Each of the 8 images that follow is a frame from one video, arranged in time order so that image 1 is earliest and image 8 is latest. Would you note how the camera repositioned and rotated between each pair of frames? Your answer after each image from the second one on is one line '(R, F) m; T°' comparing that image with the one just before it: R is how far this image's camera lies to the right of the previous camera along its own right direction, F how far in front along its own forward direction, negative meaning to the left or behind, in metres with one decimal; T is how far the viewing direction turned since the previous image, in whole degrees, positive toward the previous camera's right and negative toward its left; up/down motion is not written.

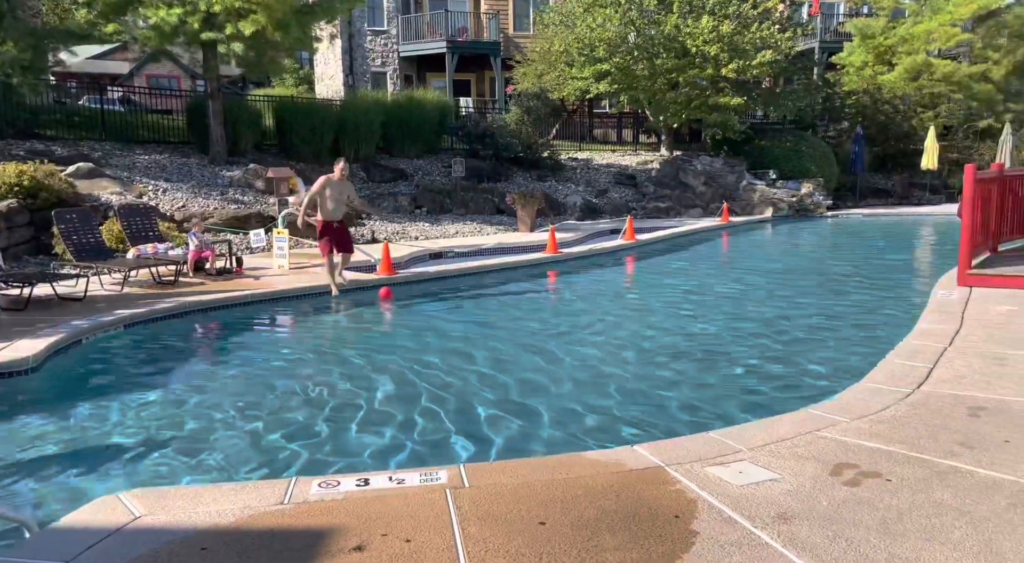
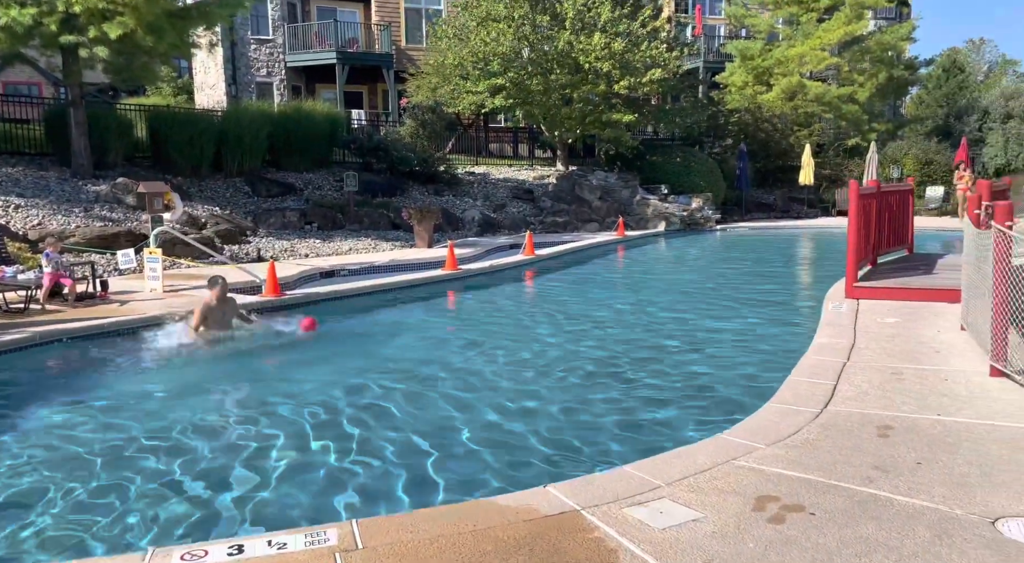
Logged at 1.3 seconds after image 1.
(0.0, +0.4) m; +8°
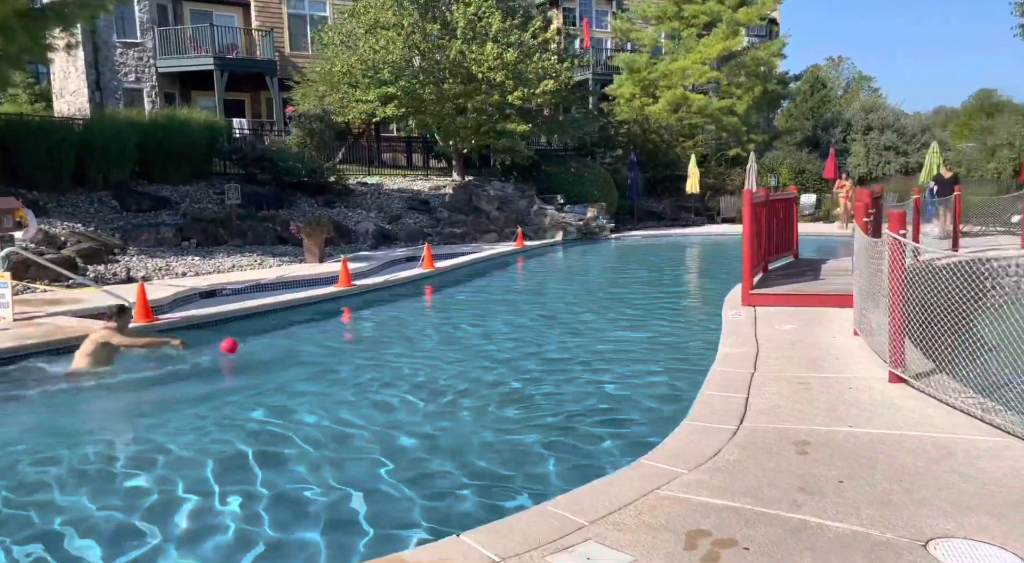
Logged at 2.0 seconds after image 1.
(0.0, +0.3) m; +8°
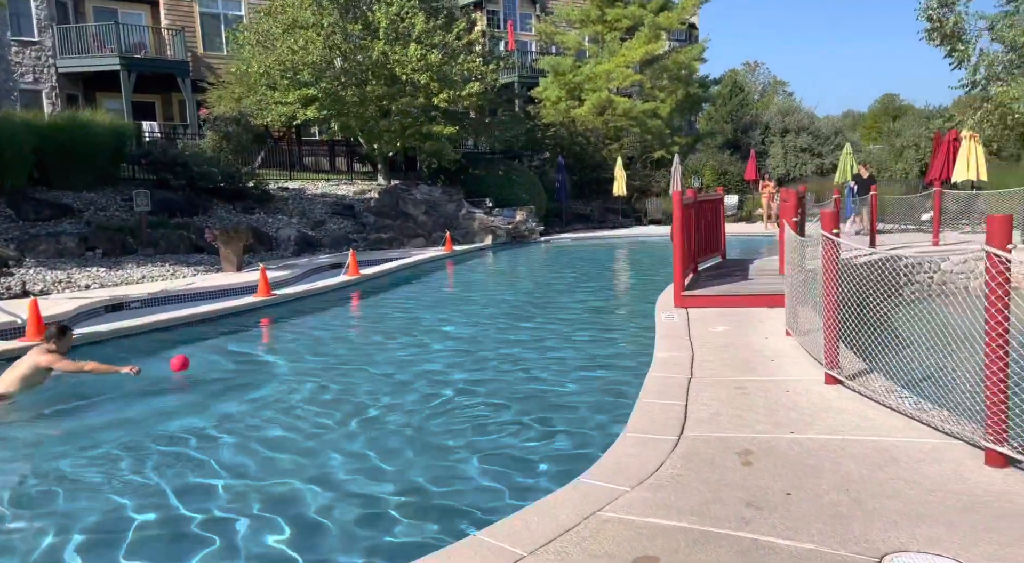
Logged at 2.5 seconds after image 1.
(0.0, +0.3) m; +5°
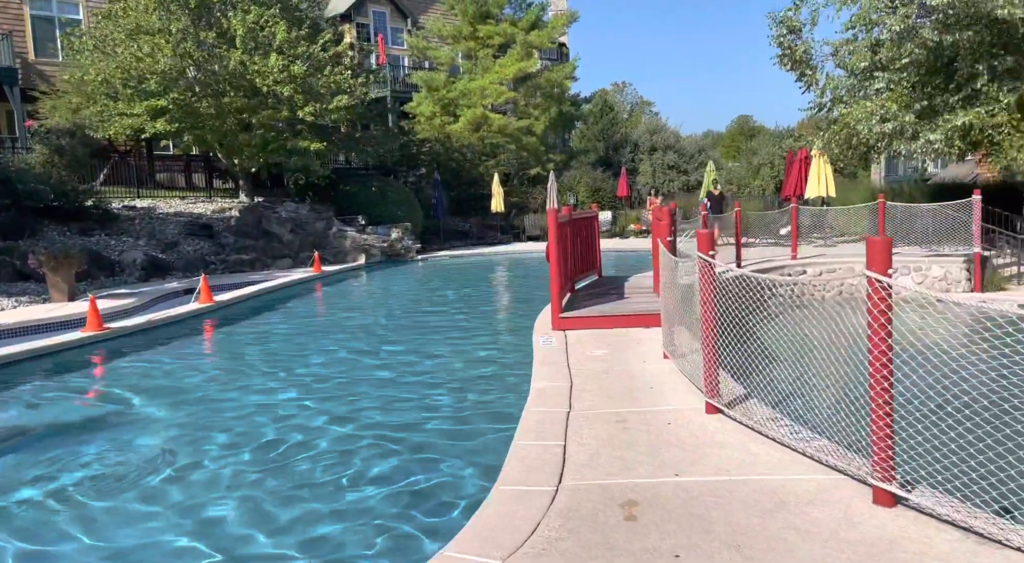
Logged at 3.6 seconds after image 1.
(+0.1, +0.5) m; +9°
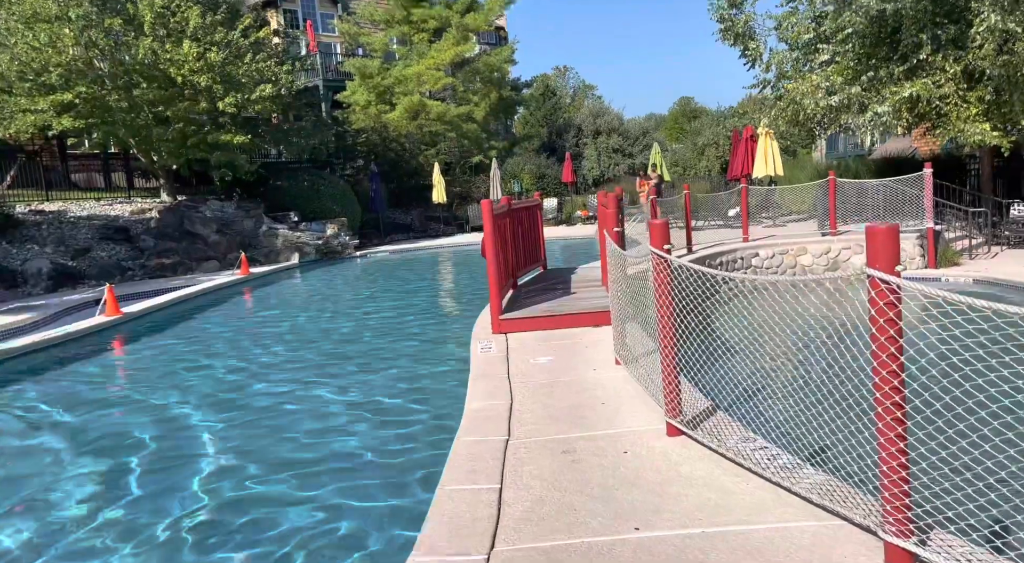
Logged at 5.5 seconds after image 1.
(+0.2, +0.8) m; +4°
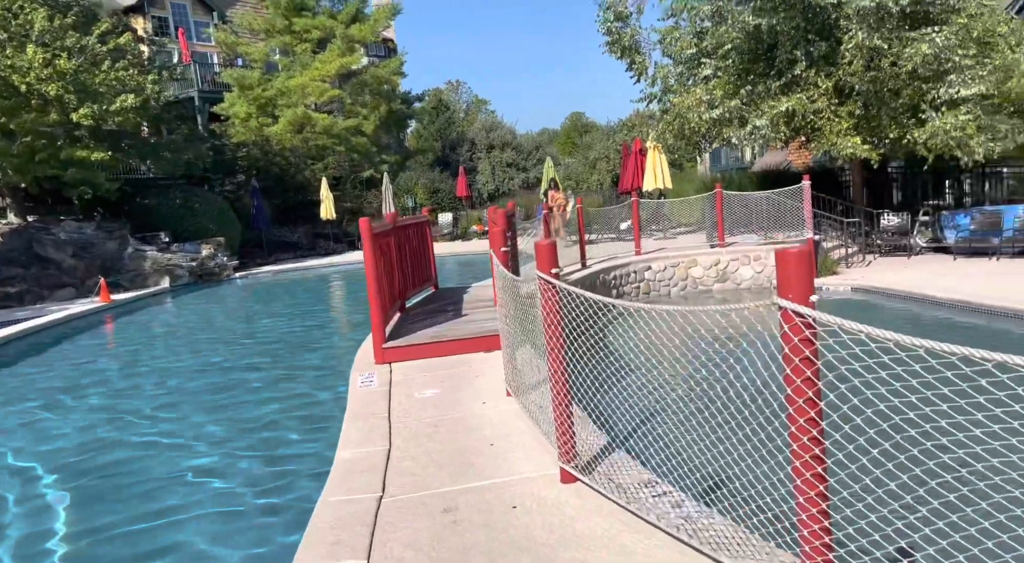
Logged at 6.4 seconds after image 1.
(+0.2, +0.5) m; +8°
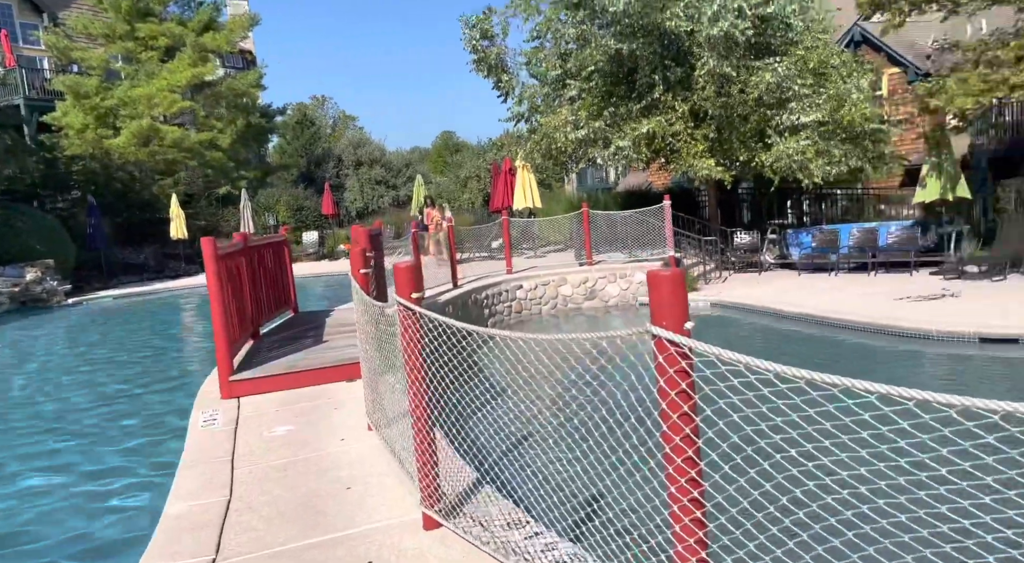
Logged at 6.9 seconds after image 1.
(+0.1, +0.3) m; +10°
